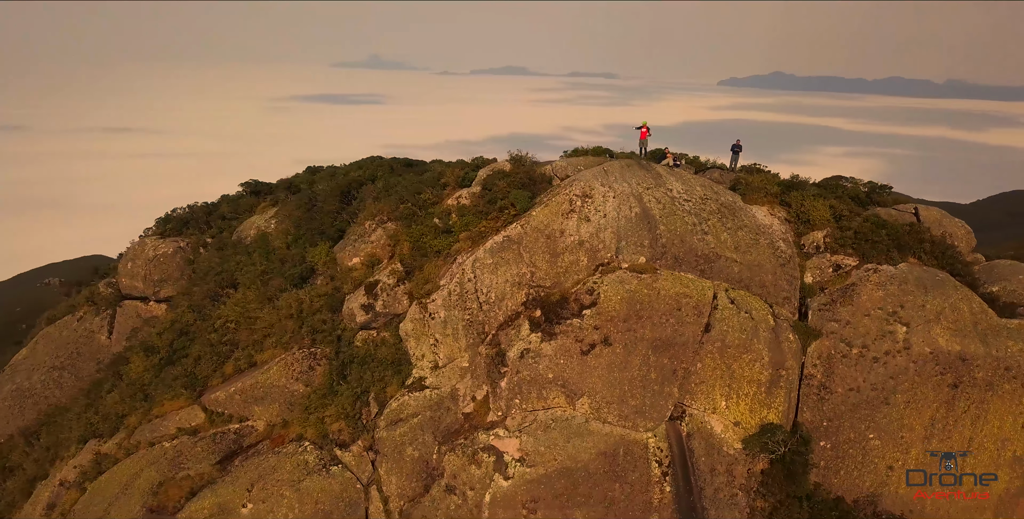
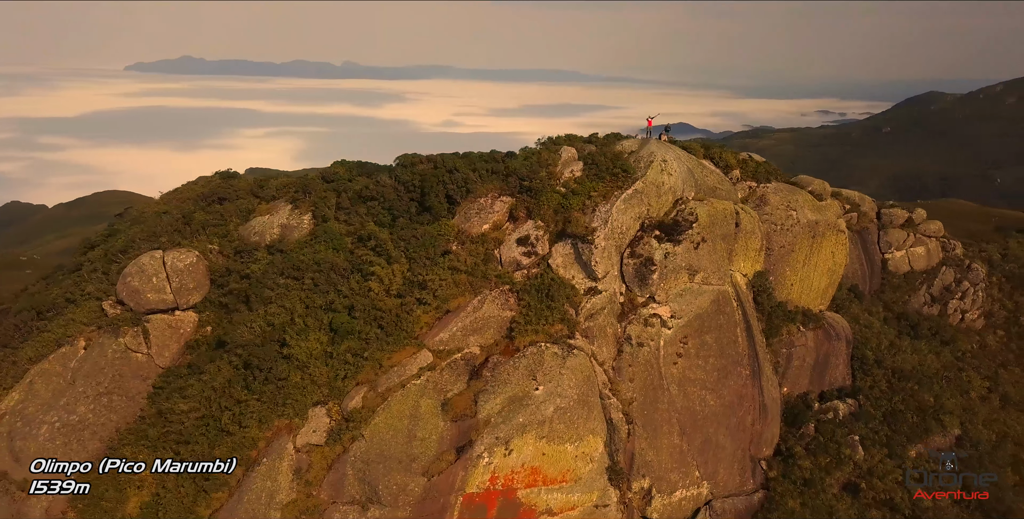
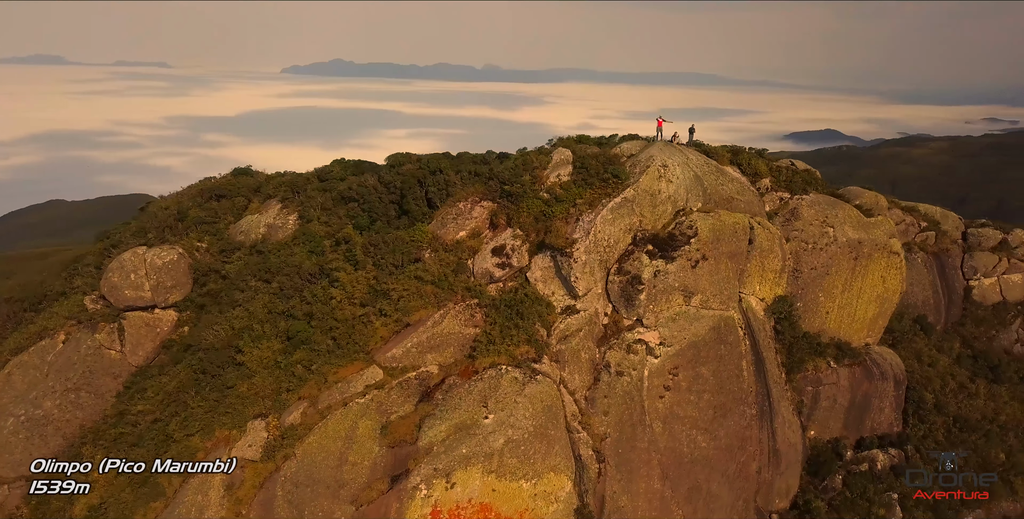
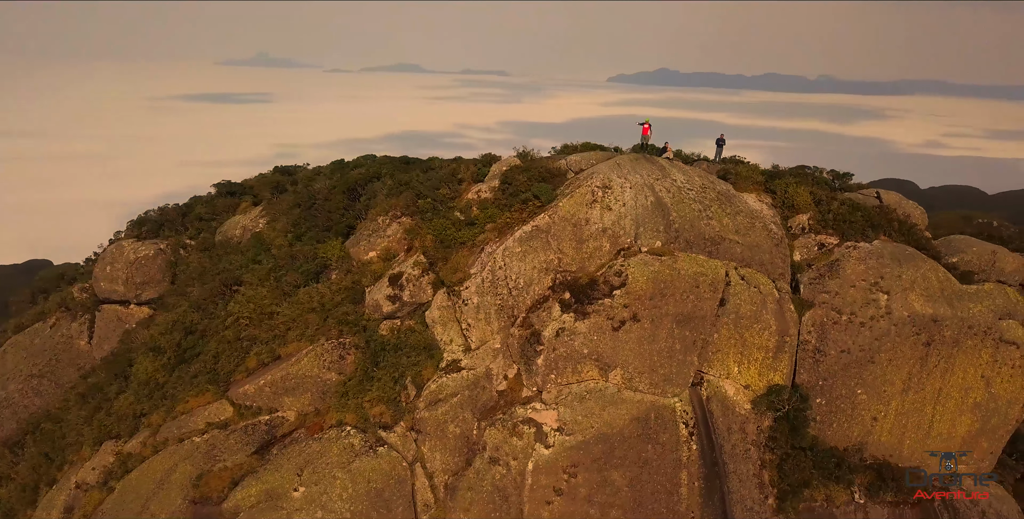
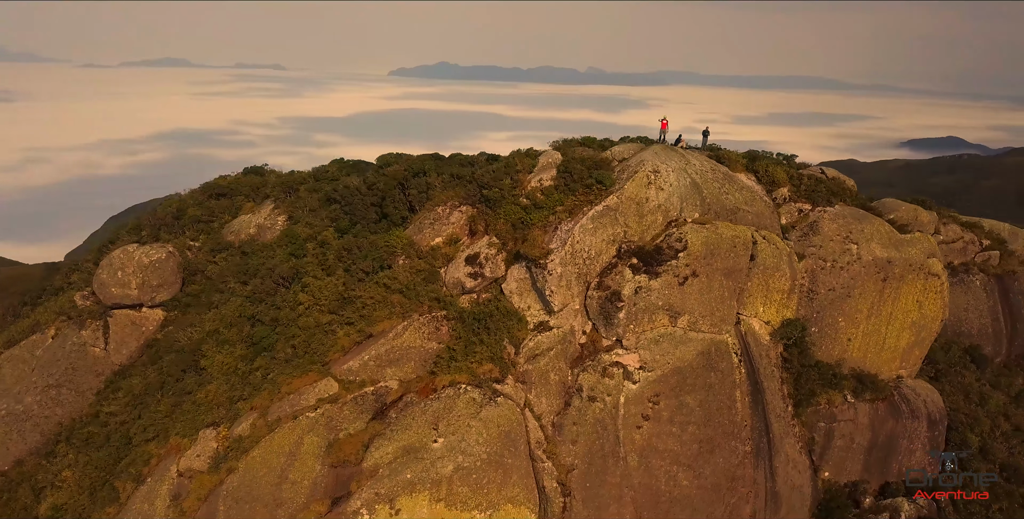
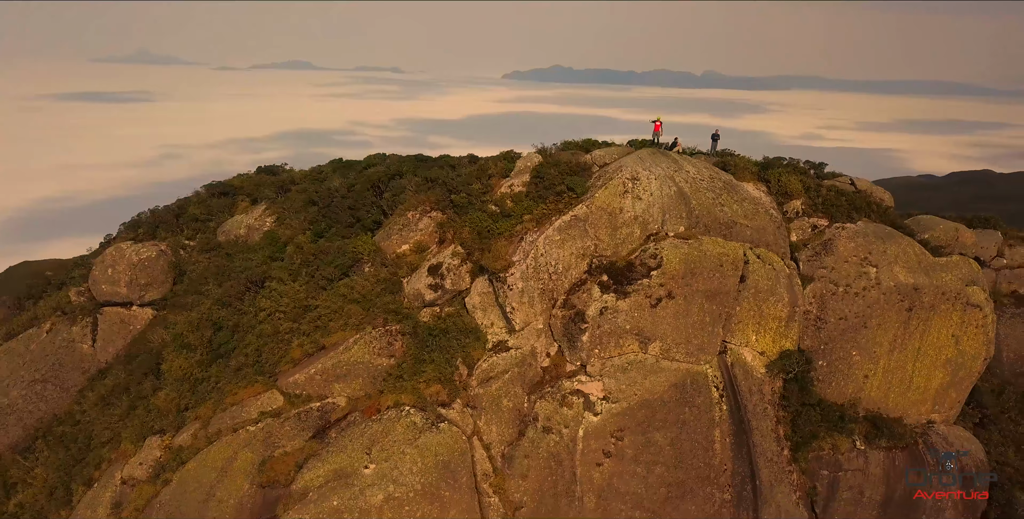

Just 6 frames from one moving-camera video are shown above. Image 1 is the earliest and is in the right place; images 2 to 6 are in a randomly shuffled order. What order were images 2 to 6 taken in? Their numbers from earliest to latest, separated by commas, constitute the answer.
4, 6, 5, 3, 2
